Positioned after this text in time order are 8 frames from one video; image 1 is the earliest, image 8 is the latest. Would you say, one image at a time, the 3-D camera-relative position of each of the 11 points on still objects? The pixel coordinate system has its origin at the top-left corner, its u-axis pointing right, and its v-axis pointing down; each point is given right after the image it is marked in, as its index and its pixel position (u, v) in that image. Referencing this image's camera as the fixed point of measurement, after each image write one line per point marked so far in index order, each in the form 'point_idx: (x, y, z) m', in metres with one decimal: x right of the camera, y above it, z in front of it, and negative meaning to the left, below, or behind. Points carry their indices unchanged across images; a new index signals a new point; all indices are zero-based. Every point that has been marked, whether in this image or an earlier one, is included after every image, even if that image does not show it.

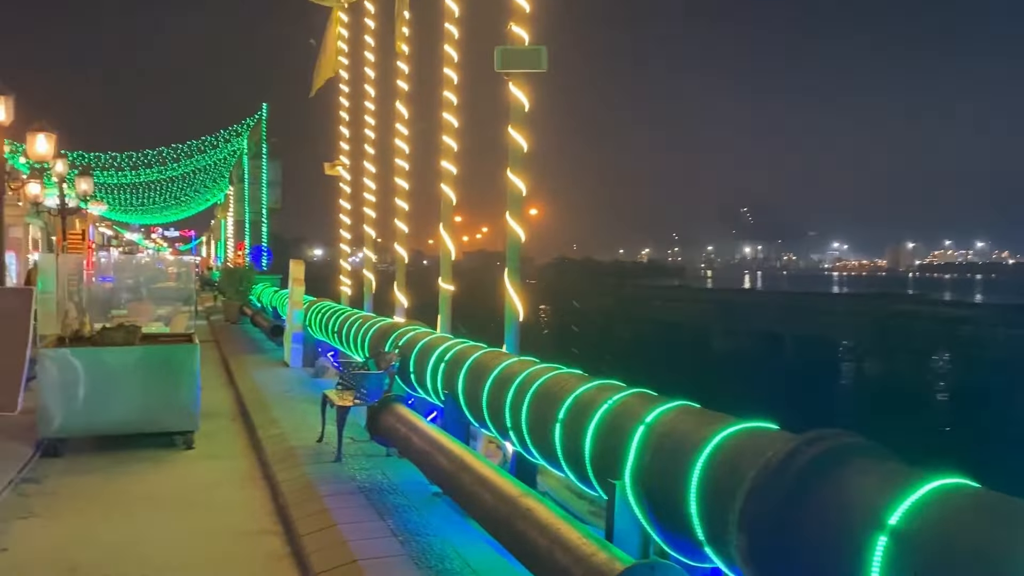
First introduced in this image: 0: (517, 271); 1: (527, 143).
0: (0.0, +0.2, +7.4) m
1: (+0.1, +1.3, +7.4) m
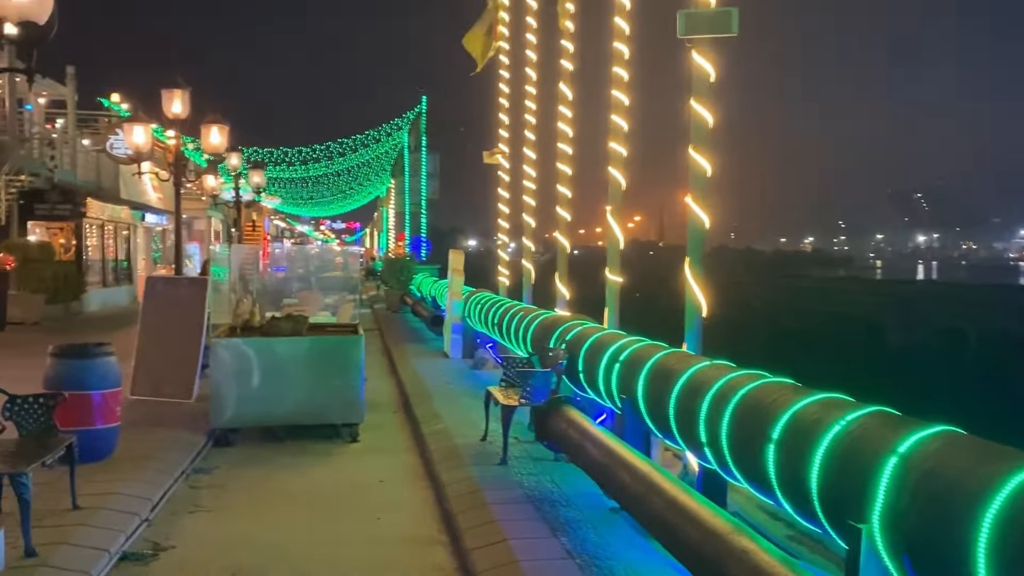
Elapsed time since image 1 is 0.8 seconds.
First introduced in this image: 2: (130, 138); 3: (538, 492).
0: (+1.5, +0.2, +6.7) m
1: (+1.5, +1.3, +6.7) m
2: (-5.4, +2.2, +12.2) m
3: (+0.2, -1.4, +6.0) m
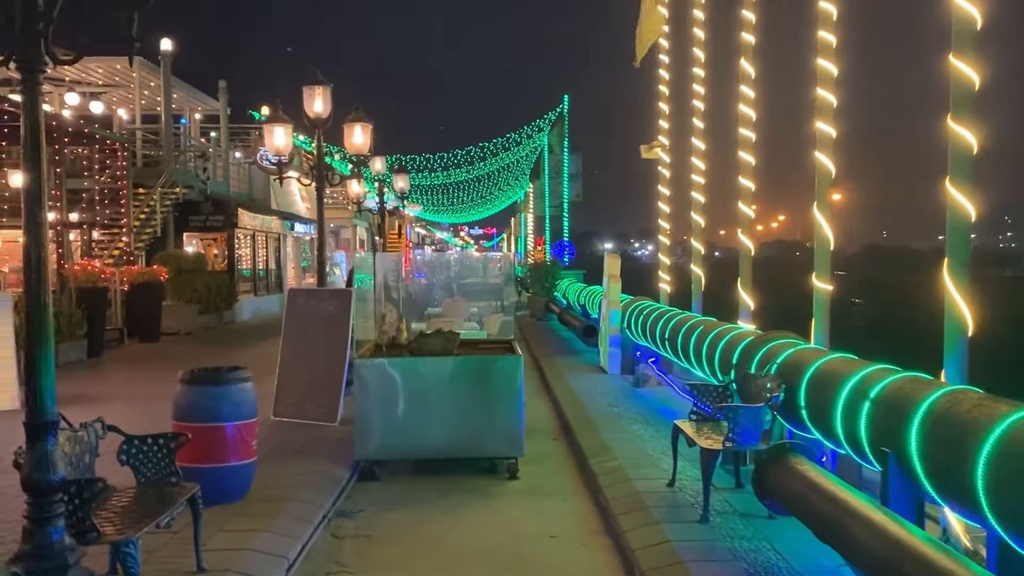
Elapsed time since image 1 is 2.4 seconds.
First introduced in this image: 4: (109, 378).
0: (+2.7, +0.1, +5.2) m
1: (+2.7, +1.2, +5.1) m
2: (-3.3, +2.0, +11.7) m
3: (+1.3, -1.5, +4.7) m
4: (-6.0, -1.3, +13.1) m
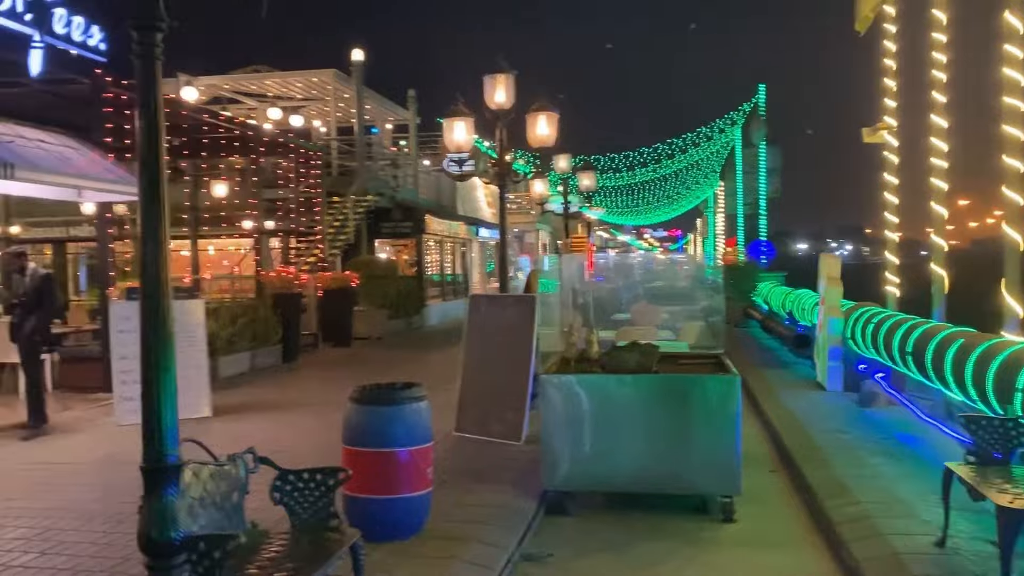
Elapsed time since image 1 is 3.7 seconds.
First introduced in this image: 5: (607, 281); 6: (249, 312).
0: (+3.7, +0.1, +3.5) m
1: (+3.7, +1.2, +3.4) m
2: (-0.8, +1.9, +11.1) m
3: (+2.3, -1.5, +3.3) m
4: (-3.2, -1.4, +13.0) m
5: (+0.9, +0.1, +8.7) m
6: (-4.3, -0.4, +14.3) m
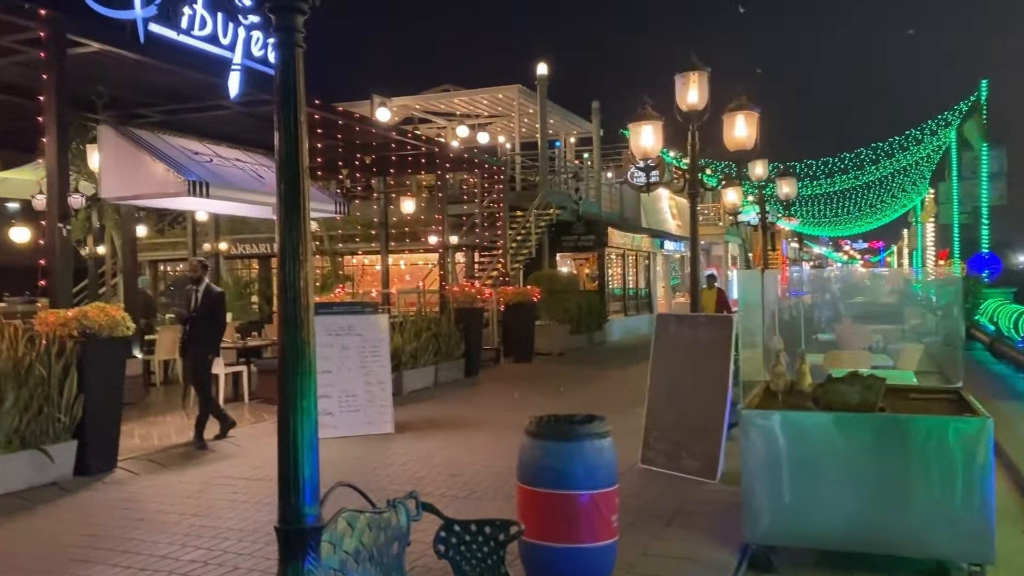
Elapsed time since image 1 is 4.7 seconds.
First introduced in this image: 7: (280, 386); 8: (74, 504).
0: (+4.3, 0.0, +2.0) m
1: (+4.3, +1.1, +2.0) m
2: (+1.5, +1.7, +10.5) m
3: (+2.8, -1.6, +2.1) m
4: (-0.5, -1.6, +12.8) m
5: (+2.6, -0.1, +7.8) m
6: (-1.3, -0.6, +14.2) m
7: (-0.9, -0.4, +3.3) m
8: (-3.4, -1.7, +6.8) m
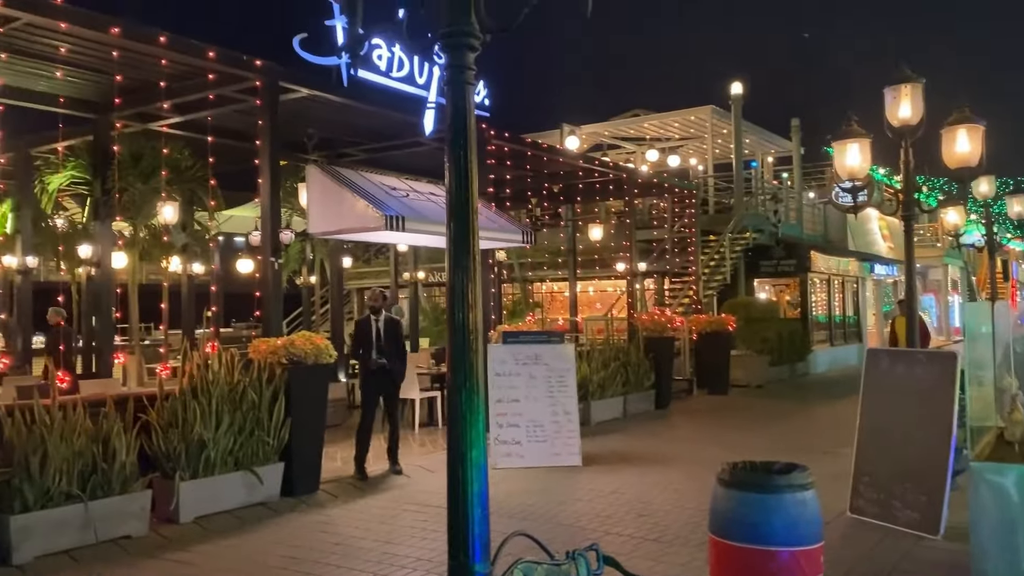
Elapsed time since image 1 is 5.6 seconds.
0: (+4.5, -0.1, +0.9) m
1: (+4.6, +1.0, +0.9) m
2: (+3.7, +1.4, +9.8) m
3: (+3.2, -1.7, +1.2) m
4: (+2.3, -2.0, +12.3) m
5: (+4.2, -0.3, +6.8) m
6: (+1.8, -1.1, +14.0) m
7: (-0.2, -0.5, +3.2) m
8: (-1.9, -1.9, +7.2) m
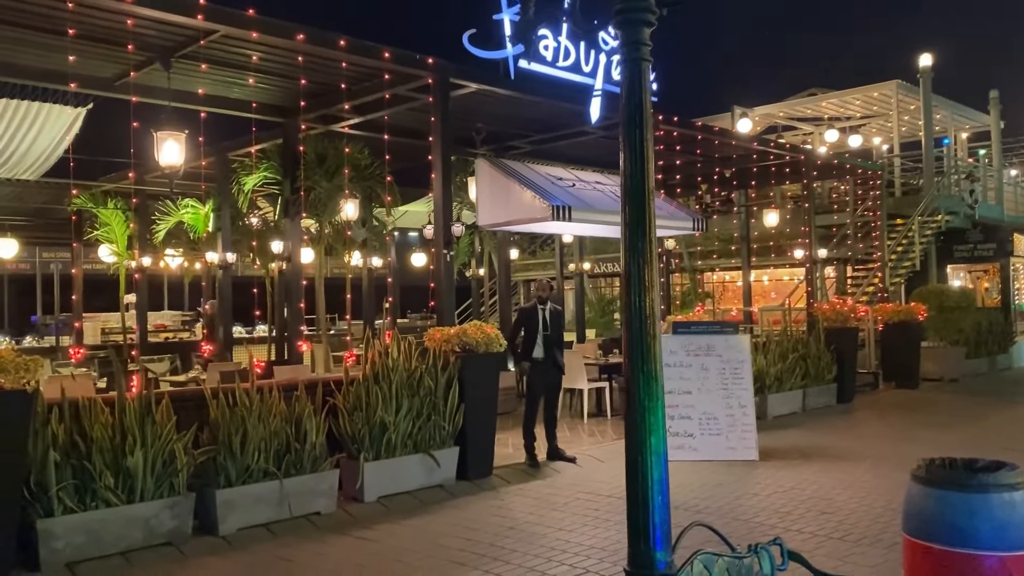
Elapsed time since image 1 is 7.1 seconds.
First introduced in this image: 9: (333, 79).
0: (+4.7, 0.0, 0.0) m
1: (+4.7, +1.1, 0.0) m
2: (+5.5, +1.6, +8.8) m
3: (+3.4, -1.6, +0.6) m
4: (+4.6, -1.9, +11.7) m
5: (+5.5, -0.2, +5.9) m
6: (+4.4, -0.9, +13.4) m
7: (+0.4, -0.5, +3.2) m
8: (-0.5, -1.9, +7.4) m
9: (-1.9, +2.2, +9.1) m
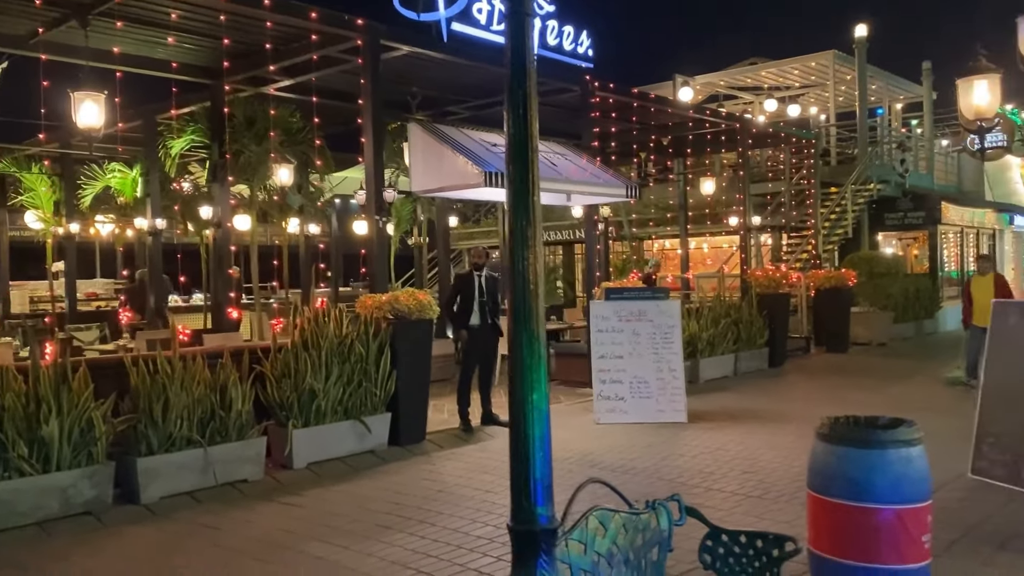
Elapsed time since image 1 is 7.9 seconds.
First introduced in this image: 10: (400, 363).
0: (+4.5, 0.0, +0.3) m
1: (+4.5, +1.1, +0.2) m
2: (+4.8, +1.9, +9.1) m
3: (+3.2, -1.6, +0.8) m
4: (+3.8, -1.4, +12.0) m
5: (+4.9, +0.1, +6.2) m
6: (+3.5, -0.4, +13.6) m
7: (+0.1, -0.3, +3.2) m
8: (-1.1, -1.6, +7.4) m
9: (-2.6, +2.5, +8.9) m
10: (-1.1, -0.7, +8.3) m
